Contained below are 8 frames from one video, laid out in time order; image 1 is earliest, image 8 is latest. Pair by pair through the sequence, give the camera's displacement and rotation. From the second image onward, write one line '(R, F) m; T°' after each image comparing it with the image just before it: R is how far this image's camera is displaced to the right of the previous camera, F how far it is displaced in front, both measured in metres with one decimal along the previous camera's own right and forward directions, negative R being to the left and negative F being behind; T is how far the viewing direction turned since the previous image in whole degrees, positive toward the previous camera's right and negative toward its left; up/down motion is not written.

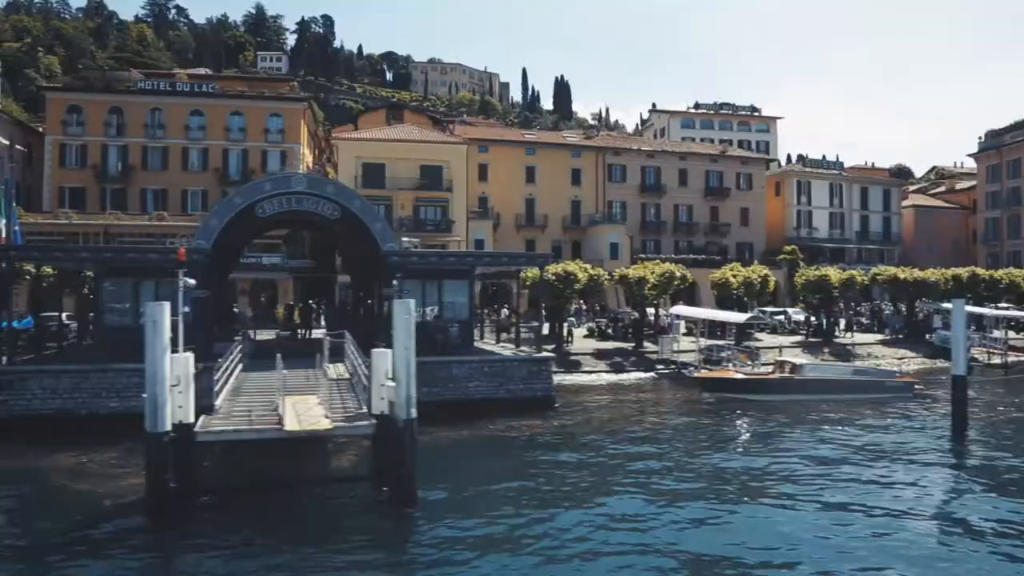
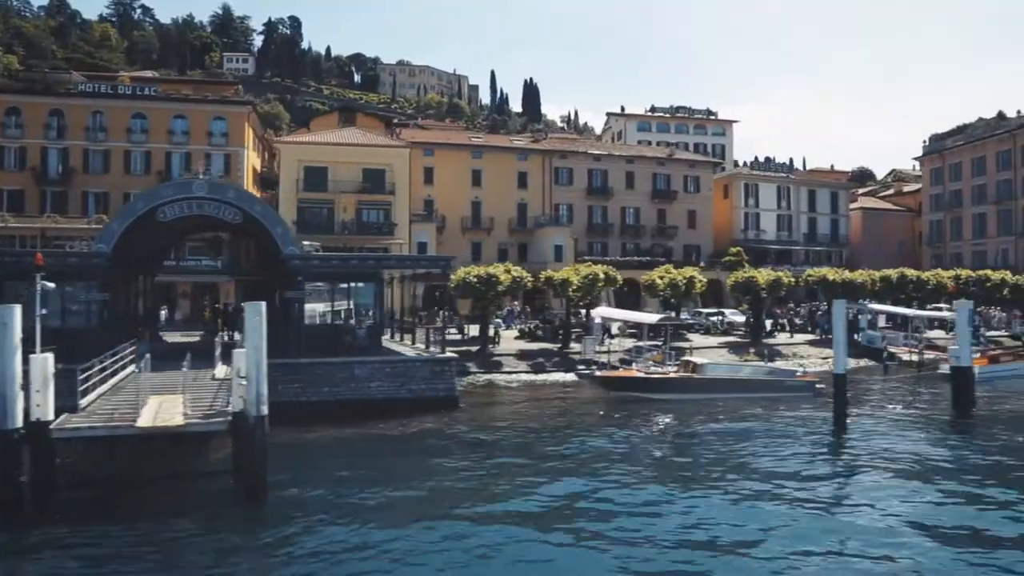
(+2.1, -0.6) m; +2°
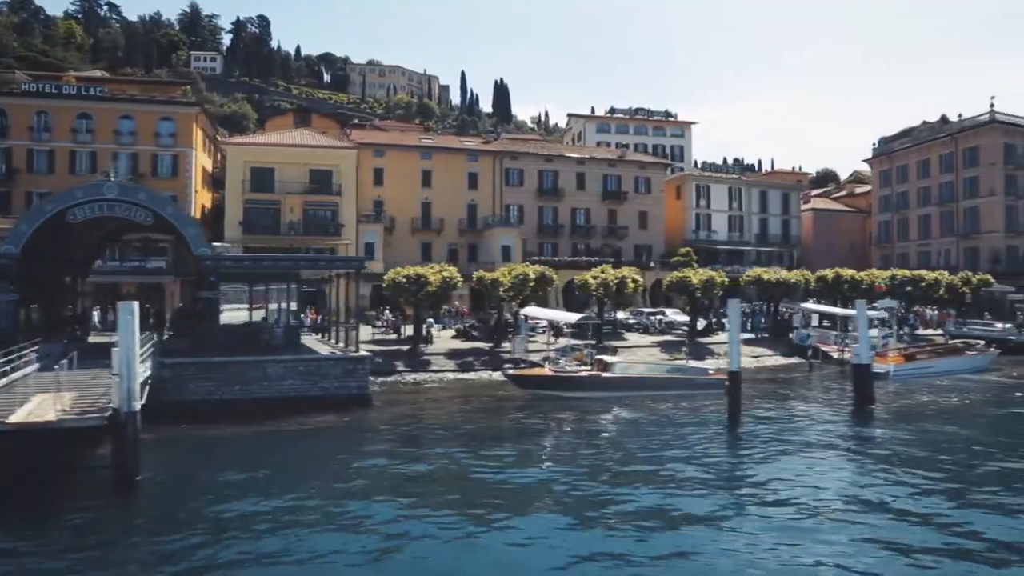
(+1.9, -0.6) m; +2°
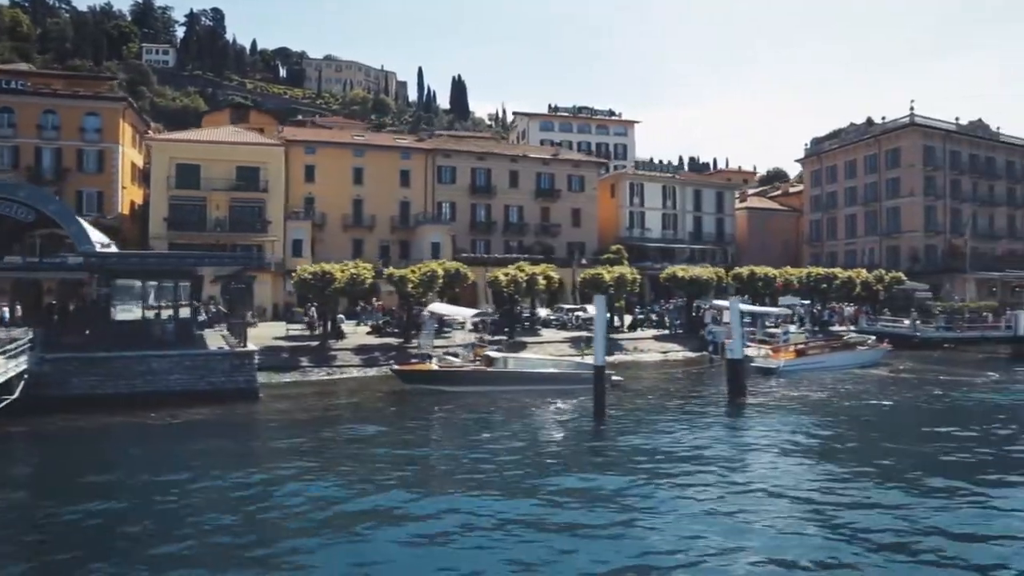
(+2.5, -0.9) m; +2°
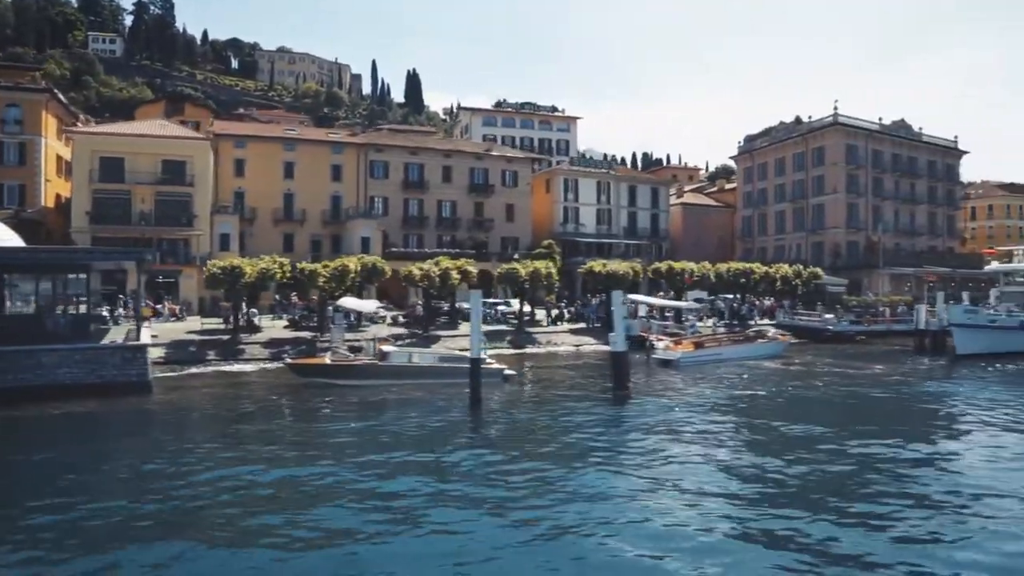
(+2.3, -0.9) m; +3°
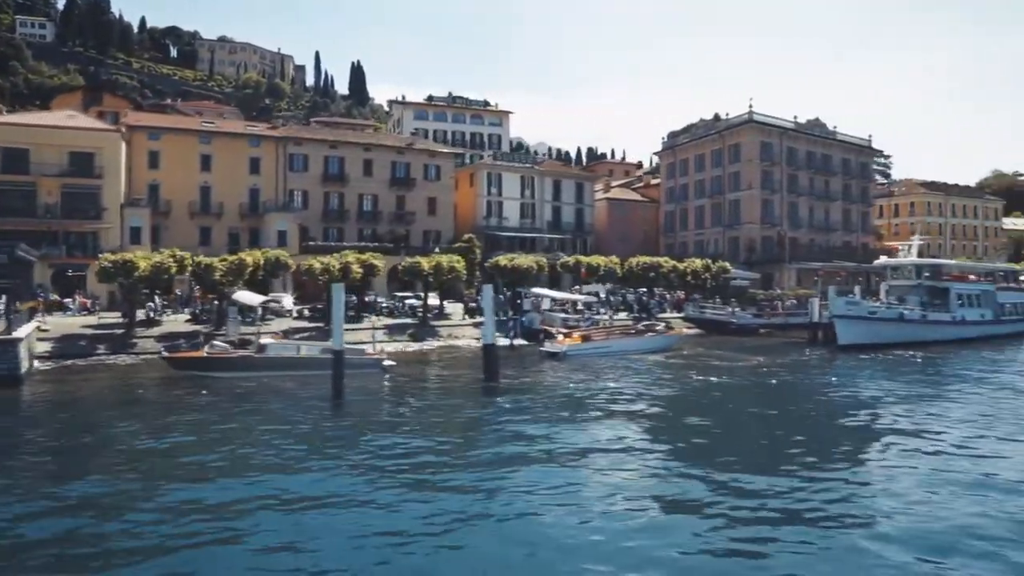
(+2.6, -0.9) m; +3°
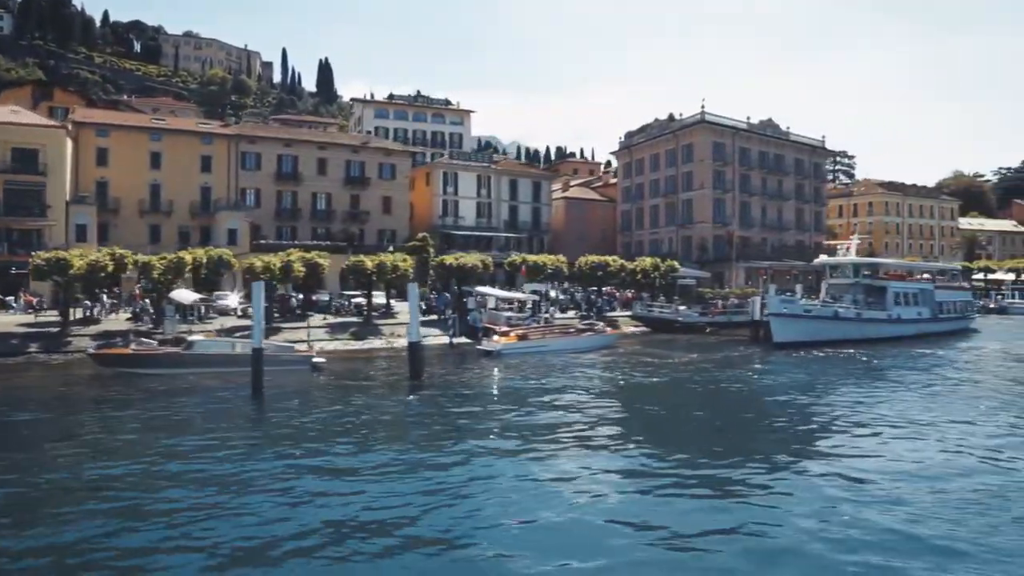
(+1.6, -0.4) m; +2°
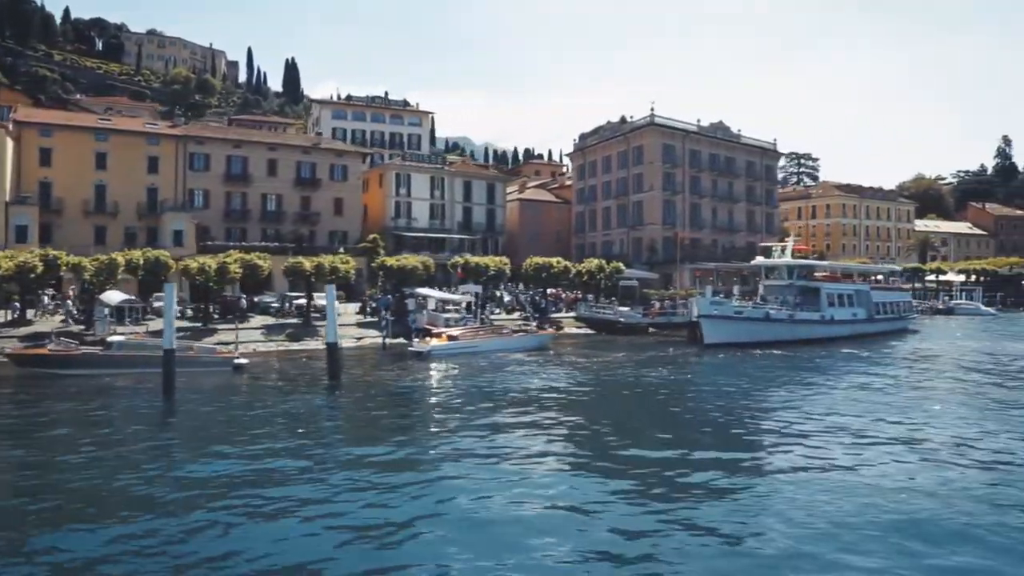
(+1.8, -0.4) m; +2°
